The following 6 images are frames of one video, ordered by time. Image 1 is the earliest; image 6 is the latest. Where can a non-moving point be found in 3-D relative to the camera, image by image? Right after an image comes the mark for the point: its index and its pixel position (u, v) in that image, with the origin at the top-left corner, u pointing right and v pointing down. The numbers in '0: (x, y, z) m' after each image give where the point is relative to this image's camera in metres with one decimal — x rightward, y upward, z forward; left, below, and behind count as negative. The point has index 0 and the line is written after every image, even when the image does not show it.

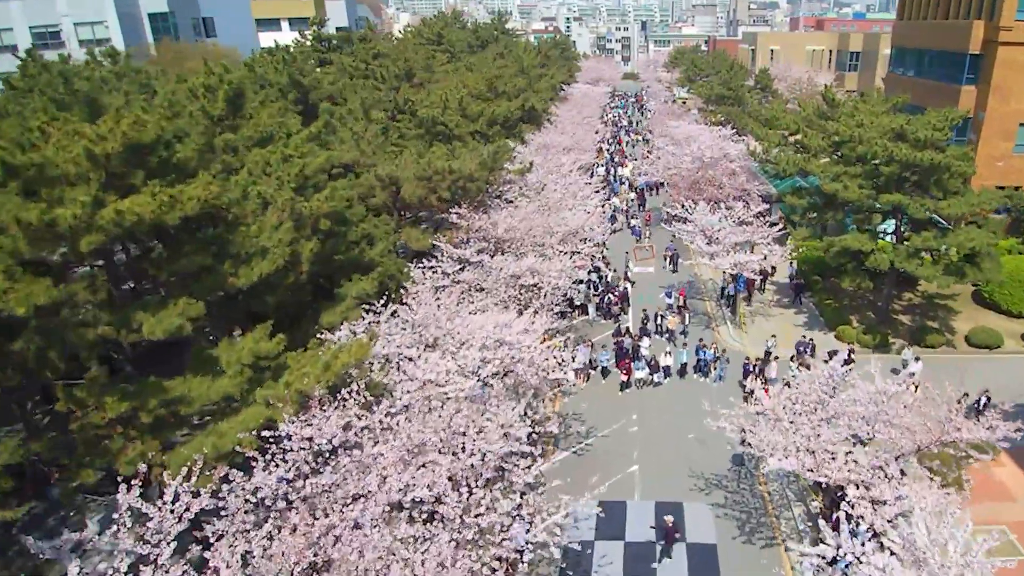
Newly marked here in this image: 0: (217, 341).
0: (-4.8, -0.9, +13.6) m
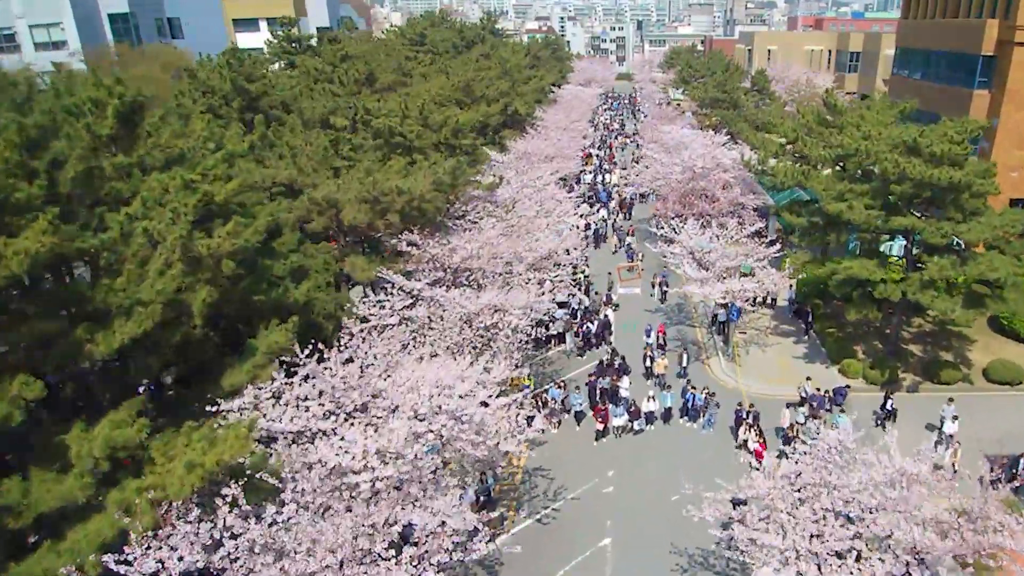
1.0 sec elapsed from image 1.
0: (-5.8, -1.8, +10.9) m
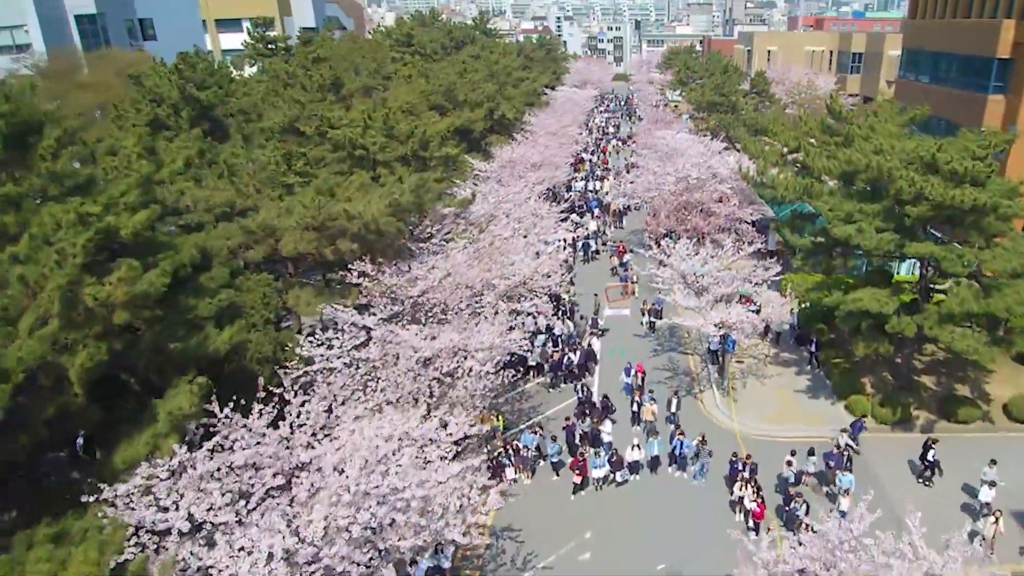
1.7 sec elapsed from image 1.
0: (-6.5, -2.5, +8.8) m
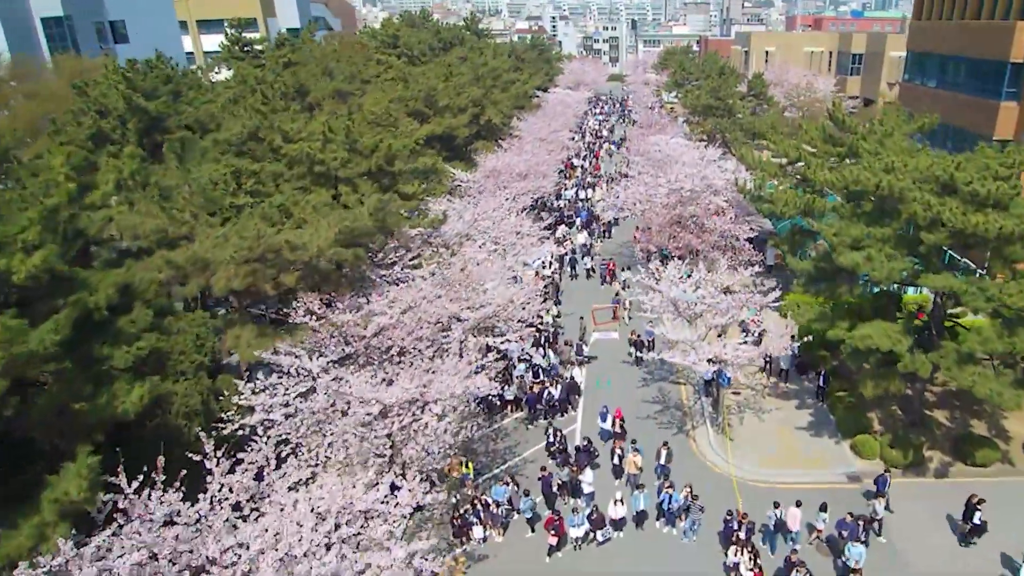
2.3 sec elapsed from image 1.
0: (-7.1, -3.2, +6.8) m
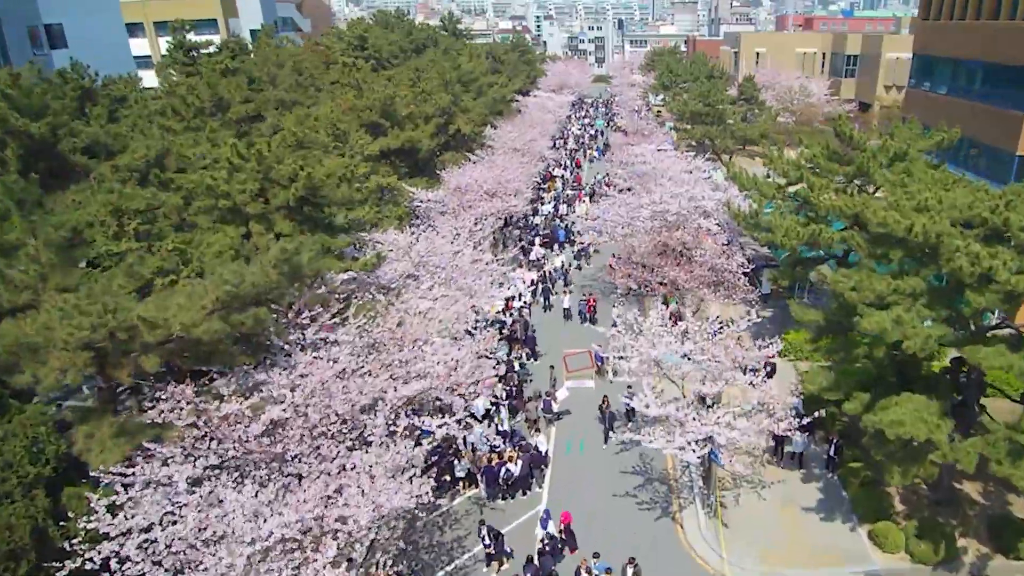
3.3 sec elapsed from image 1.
0: (-7.9, -4.4, +3.3) m
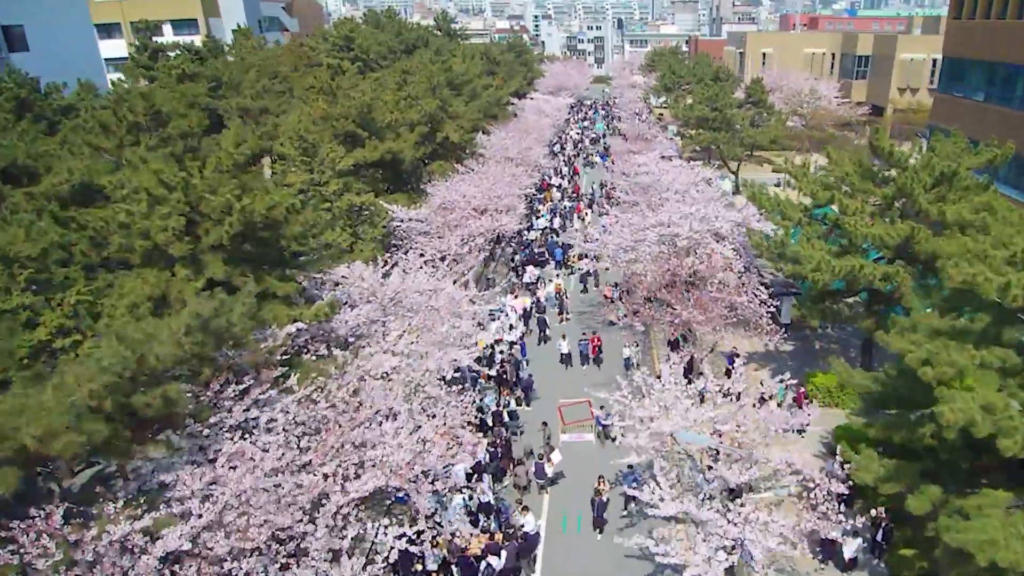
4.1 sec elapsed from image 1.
0: (-8.2, -5.4, +0.4) m
